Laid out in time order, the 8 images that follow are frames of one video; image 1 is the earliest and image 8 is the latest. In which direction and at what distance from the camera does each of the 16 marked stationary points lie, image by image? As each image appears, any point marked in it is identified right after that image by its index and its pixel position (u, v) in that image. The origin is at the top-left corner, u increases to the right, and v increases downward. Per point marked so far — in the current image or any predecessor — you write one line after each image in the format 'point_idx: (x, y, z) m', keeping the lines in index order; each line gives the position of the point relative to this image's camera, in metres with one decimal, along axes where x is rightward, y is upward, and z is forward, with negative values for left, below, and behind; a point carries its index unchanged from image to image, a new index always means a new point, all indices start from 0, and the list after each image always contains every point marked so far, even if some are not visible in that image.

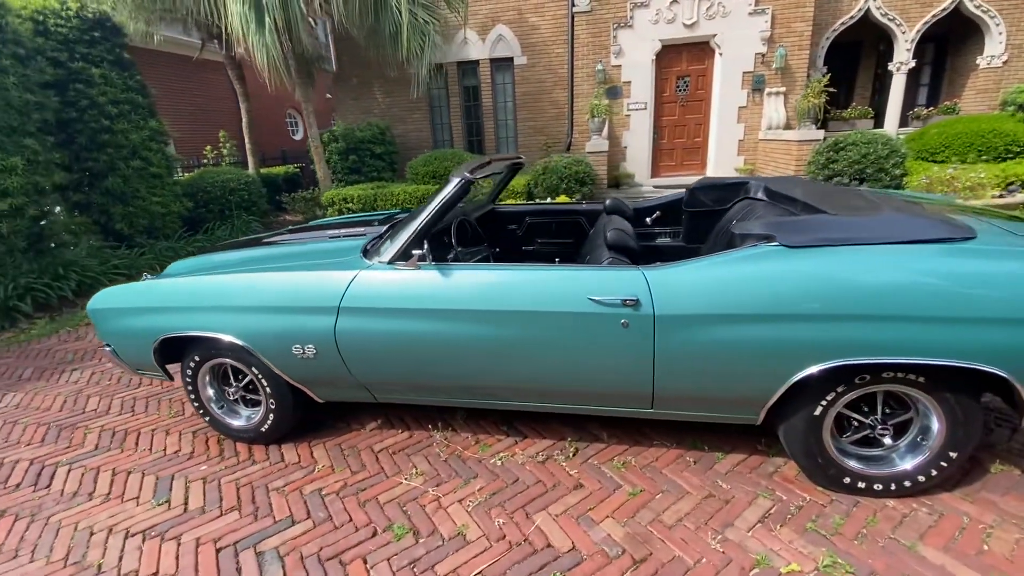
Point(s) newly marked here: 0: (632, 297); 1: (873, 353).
0: (+0.5, 0.0, +2.1) m
1: (+1.5, -0.3, +1.9) m
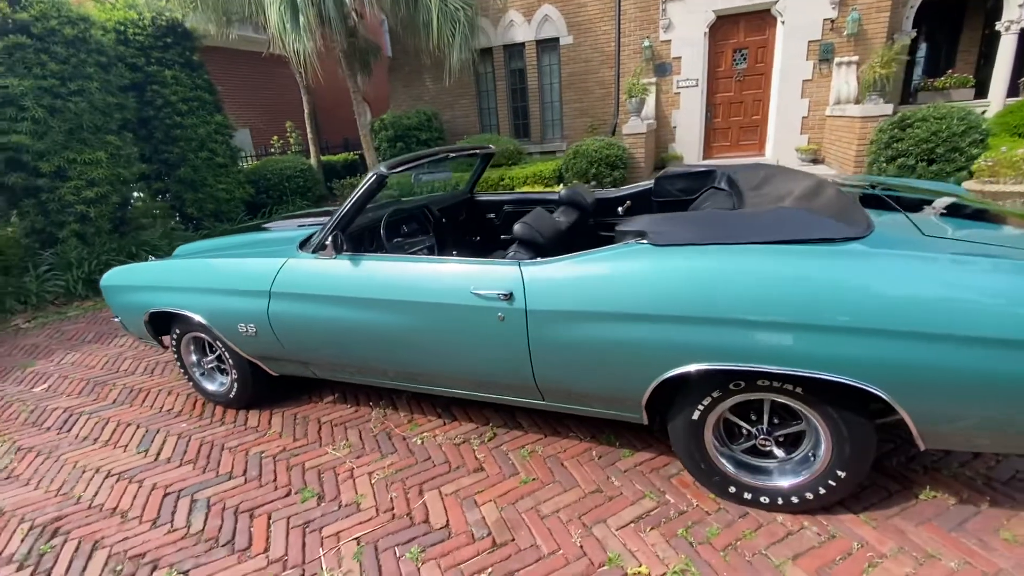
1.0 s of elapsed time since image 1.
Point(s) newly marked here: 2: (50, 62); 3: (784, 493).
0: (0.0, 0.0, +2.2) m
1: (+0.9, -0.3, +1.8) m
2: (-5.9, +2.9, +6.1) m
3: (+1.1, -0.8, +2.0) m
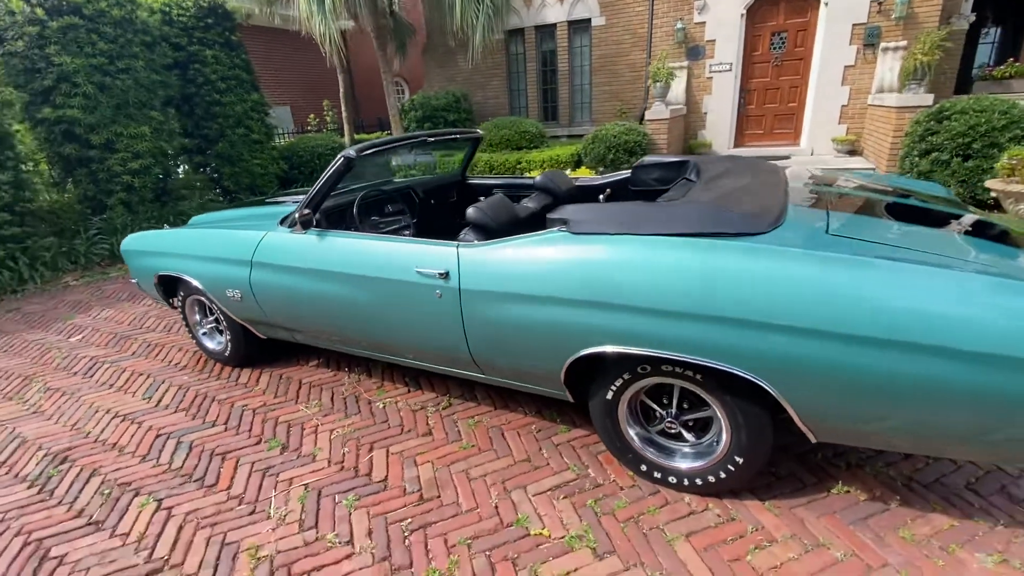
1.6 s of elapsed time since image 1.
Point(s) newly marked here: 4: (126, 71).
0: (-0.3, +0.1, +2.3) m
1: (+0.5, -0.2, +1.9) m
2: (-5.7, +3.4, +6.6) m
3: (+0.7, -0.8, +2.1) m
4: (-5.6, +3.1, +6.9) m
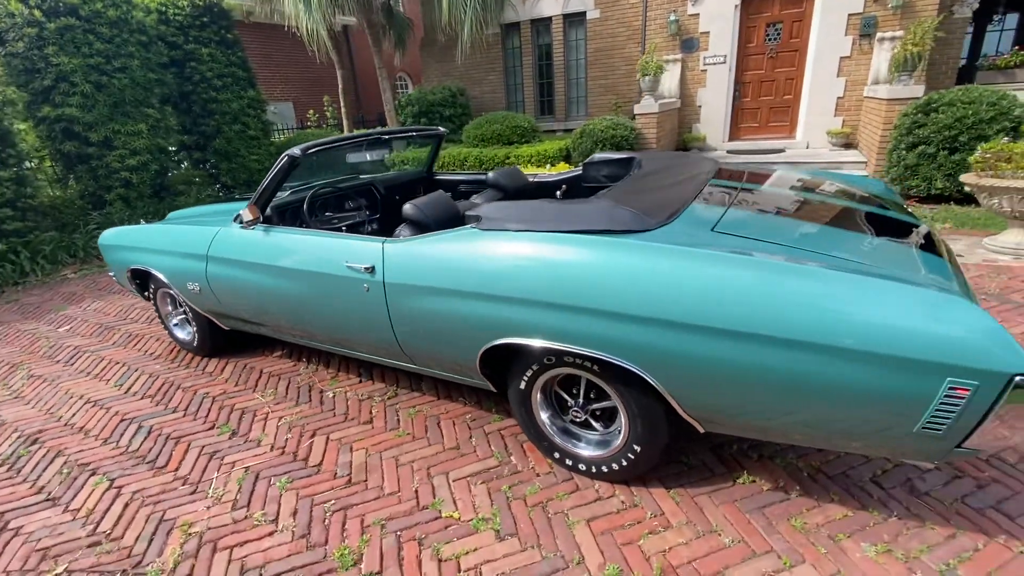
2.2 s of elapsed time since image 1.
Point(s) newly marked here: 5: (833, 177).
0: (-0.7, +0.1, +2.4) m
1: (+0.1, -0.2, +2.0) m
2: (-5.9, +3.5, +6.8) m
3: (+0.3, -0.8, +2.2) m
4: (-5.8, +3.2, +7.1) m
5: (+1.9, +0.6, +2.8) m
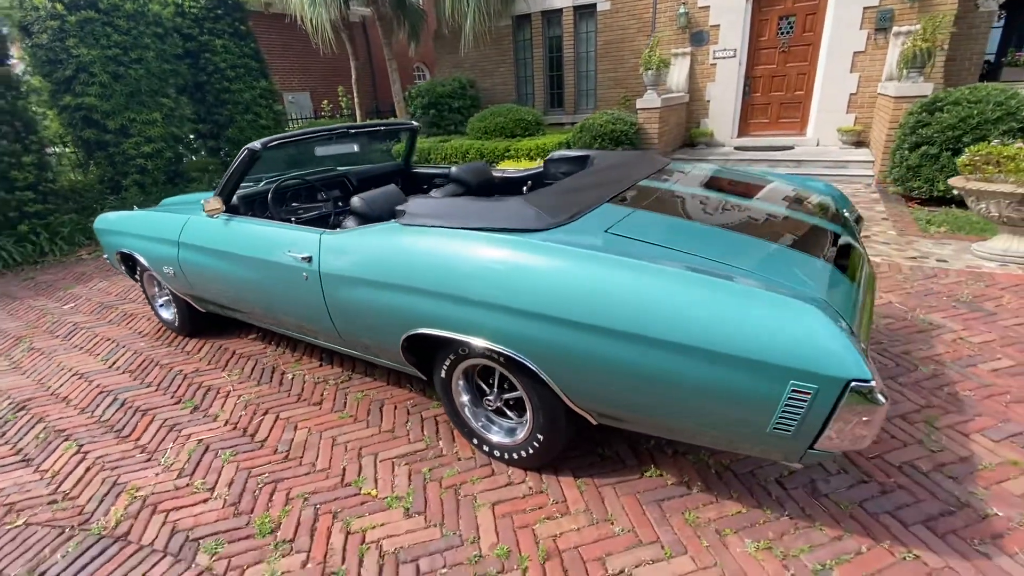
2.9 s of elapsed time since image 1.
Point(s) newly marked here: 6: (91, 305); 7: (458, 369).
0: (-1.1, +0.2, +2.6) m
1: (-0.2, -0.2, +2.1) m
2: (-6.0, +3.8, +7.1) m
3: (-0.1, -0.8, +2.3) m
4: (-5.8, +3.5, +7.4) m
5: (+1.6, +0.6, +2.8) m
6: (-4.3, -0.2, +4.9) m
7: (-0.3, -0.4, +2.3) m
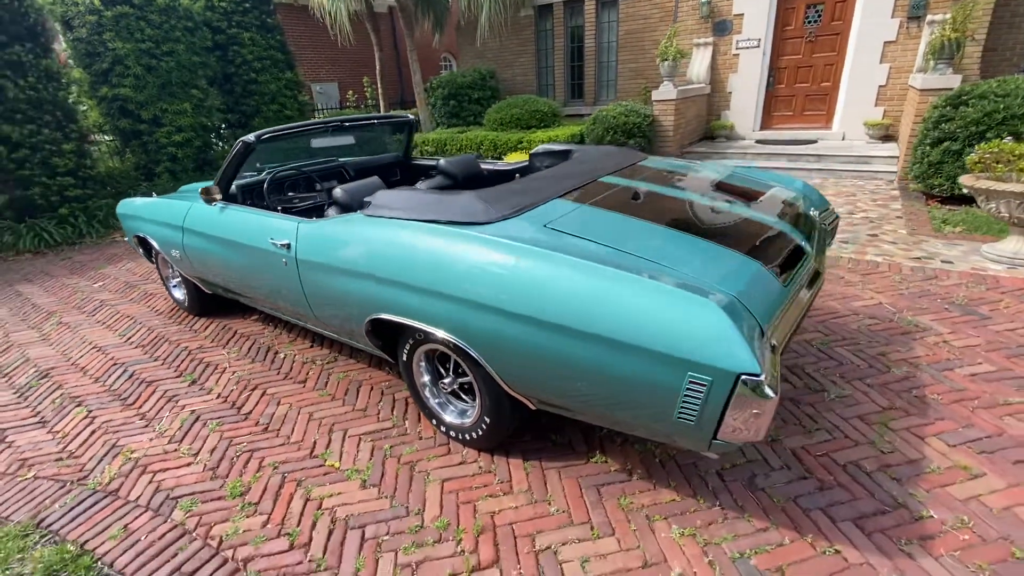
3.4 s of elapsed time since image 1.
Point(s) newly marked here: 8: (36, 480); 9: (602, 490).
0: (-1.3, +0.3, +2.7) m
1: (-0.5, -0.1, +2.2) m
2: (-5.8, +4.1, +7.5) m
3: (-0.3, -0.7, +2.4) m
4: (-5.6, +3.8, +7.8) m
5: (+1.4, +0.6, +2.8) m
6: (-4.3, 0.0, +5.2) m
7: (-0.5, -0.3, +2.4) m
8: (-2.6, -1.0, +2.6) m
9: (+0.4, -0.9, +2.2) m
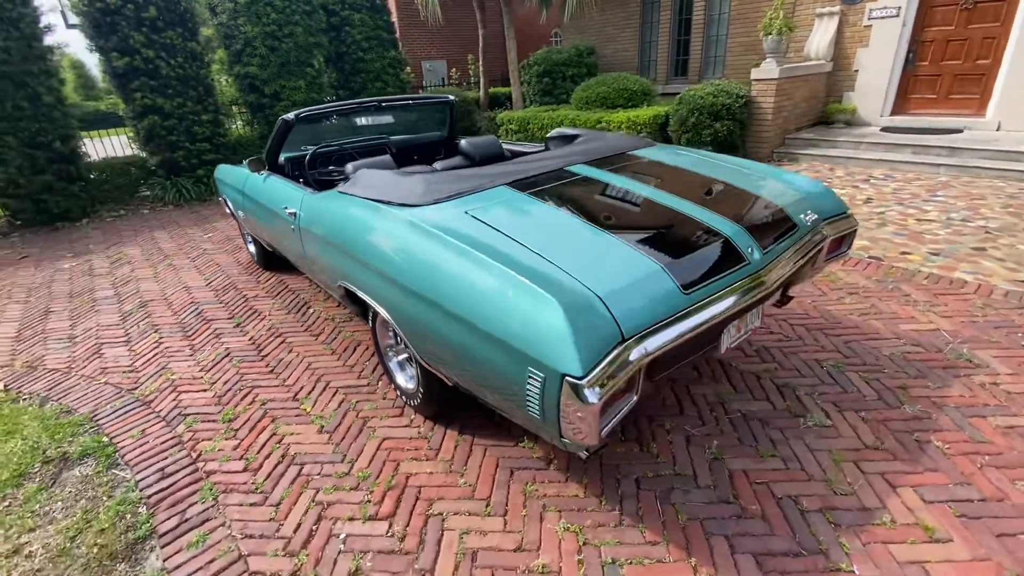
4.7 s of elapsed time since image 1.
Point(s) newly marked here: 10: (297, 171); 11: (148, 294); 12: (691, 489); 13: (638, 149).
0: (-1.4, +0.5, +3.1) m
1: (-0.8, 0.0, +2.5) m
2: (-4.3, +4.9, +8.5) m
3: (-0.6, -0.6, +2.6) m
4: (-4.1, +4.7, +8.8) m
5: (+1.3, +0.6, +2.6) m
6: (-3.8, +0.7, +6.2) m
7: (-0.7, -0.2, +2.6) m
8: (-2.8, -0.7, +3.3) m
9: (0.0, -0.9, +2.2) m
10: (-1.9, +1.0, +4.1) m
11: (-3.6, -0.1, +4.7) m
12: (+0.8, -0.9, +2.1) m
13: (+0.8, +0.9, +3.0) m
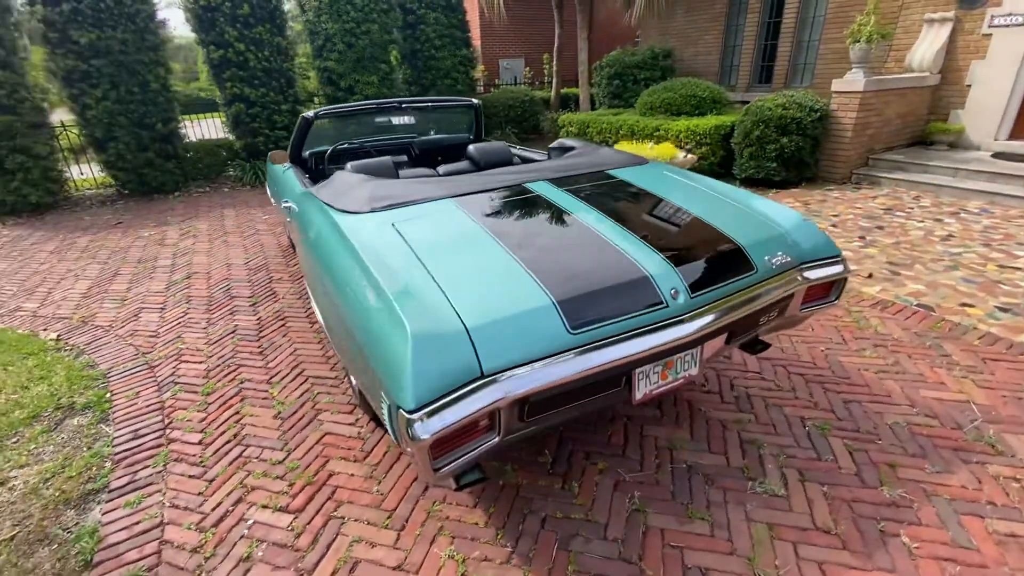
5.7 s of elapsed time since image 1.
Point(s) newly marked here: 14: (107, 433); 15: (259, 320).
0: (-1.5, +0.6, +3.3) m
1: (-1.0, 0.0, +2.5) m
2: (-3.0, +5.3, +9.0) m
3: (-0.9, -0.6, +2.7) m
4: (-2.8, +5.0, +9.3) m
5: (+1.1, +0.4, +2.3) m
6: (-3.4, +1.0, +6.7) m
7: (-1.0, -0.2, +2.7) m
8: (-2.9, -0.4, +3.7) m
9: (-0.4, -0.9, +2.2) m
10: (-1.7, +1.1, +4.4) m
11: (-3.4, +0.2, +5.2) m
12: (+0.4, -1.0, +1.9) m
13: (+0.7, +0.7, +2.9) m
14: (-2.3, -0.8, +2.7) m
15: (-2.1, -0.3, +3.9) m
